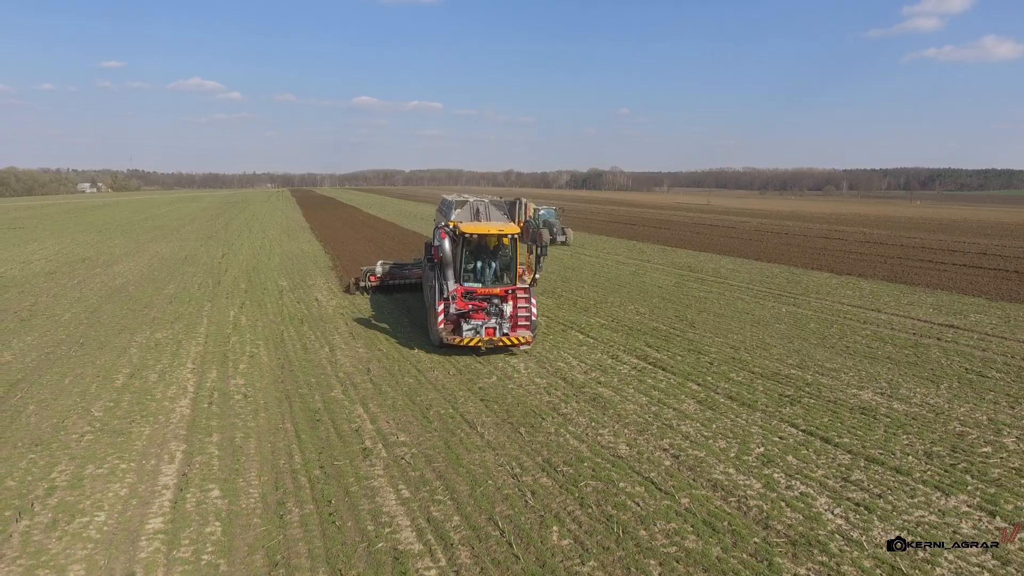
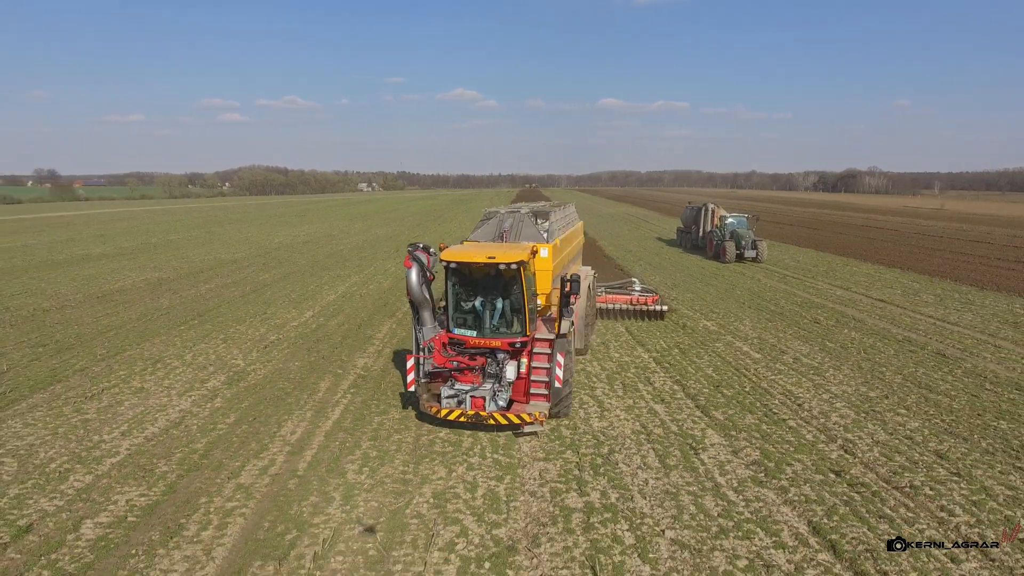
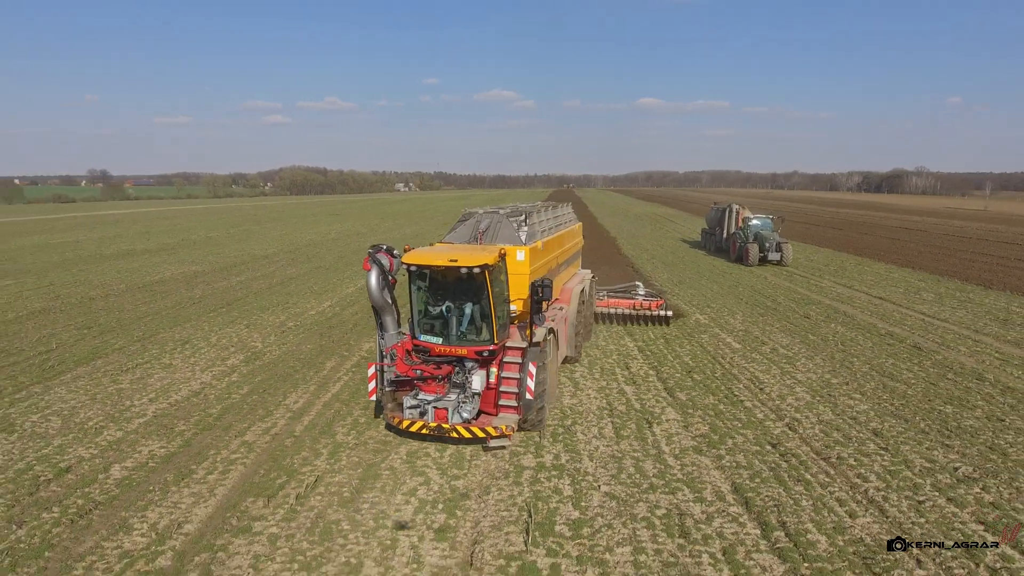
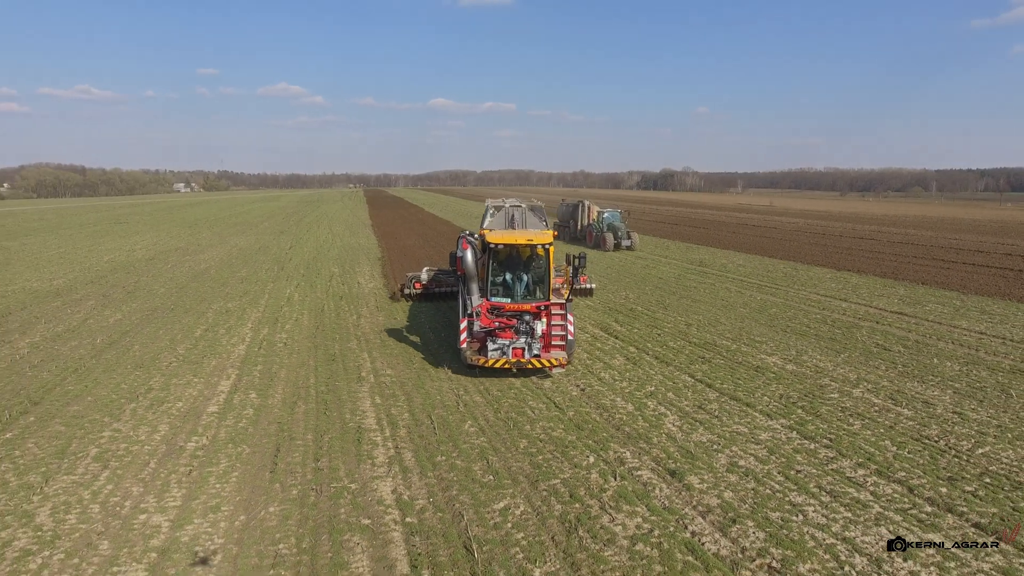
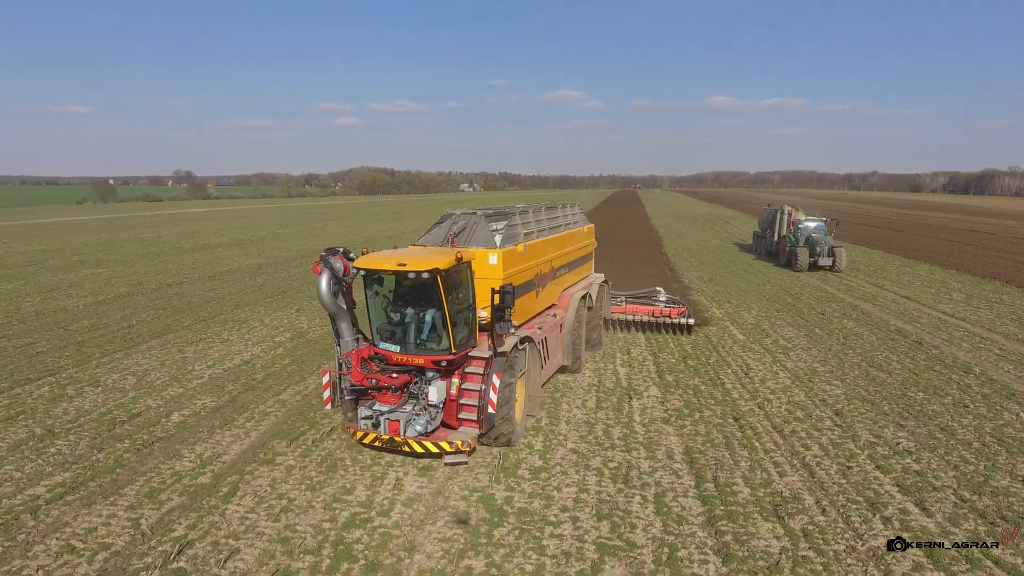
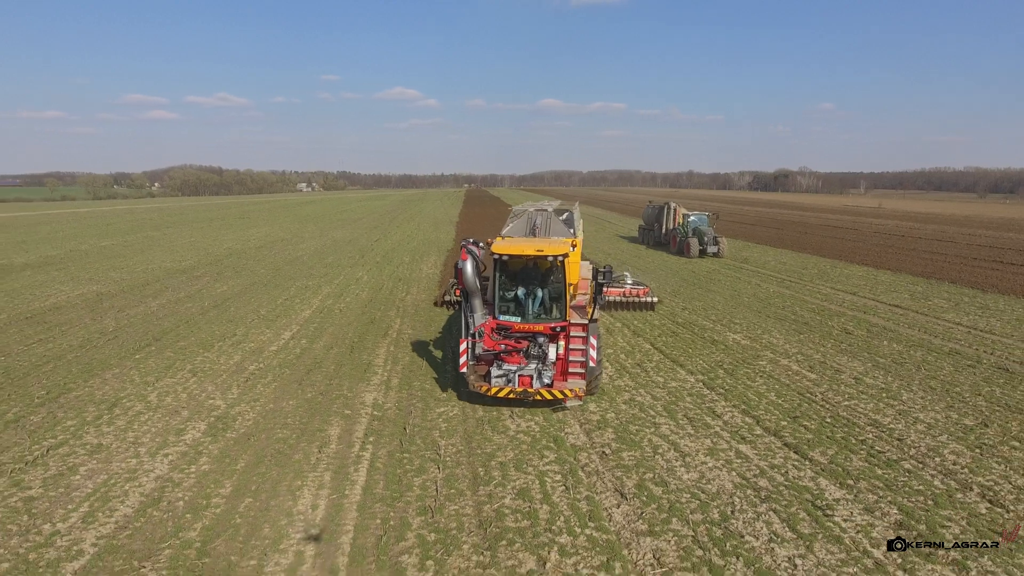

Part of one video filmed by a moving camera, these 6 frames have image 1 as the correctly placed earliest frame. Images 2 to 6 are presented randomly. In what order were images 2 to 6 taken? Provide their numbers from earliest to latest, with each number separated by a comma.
4, 6, 2, 3, 5
